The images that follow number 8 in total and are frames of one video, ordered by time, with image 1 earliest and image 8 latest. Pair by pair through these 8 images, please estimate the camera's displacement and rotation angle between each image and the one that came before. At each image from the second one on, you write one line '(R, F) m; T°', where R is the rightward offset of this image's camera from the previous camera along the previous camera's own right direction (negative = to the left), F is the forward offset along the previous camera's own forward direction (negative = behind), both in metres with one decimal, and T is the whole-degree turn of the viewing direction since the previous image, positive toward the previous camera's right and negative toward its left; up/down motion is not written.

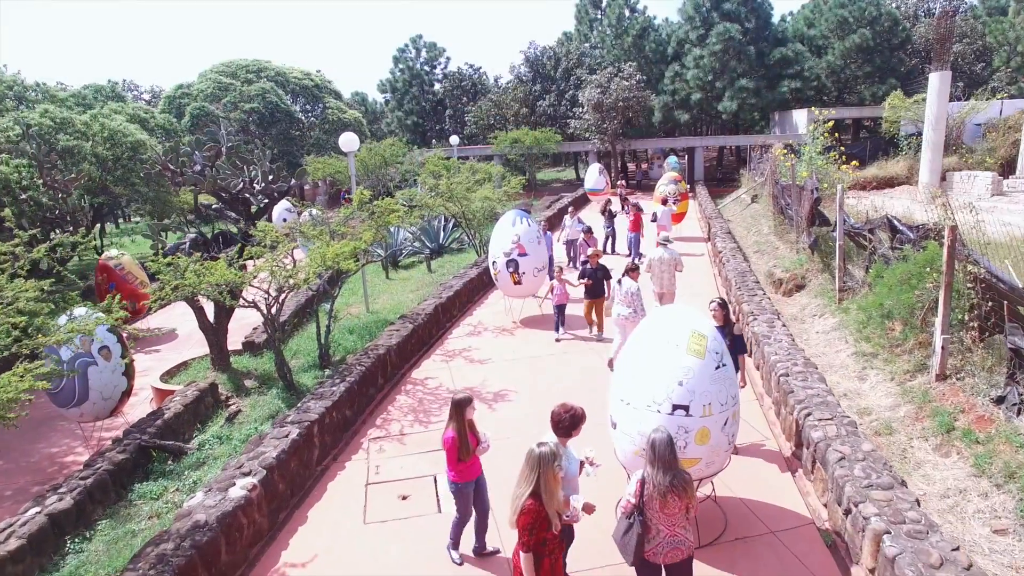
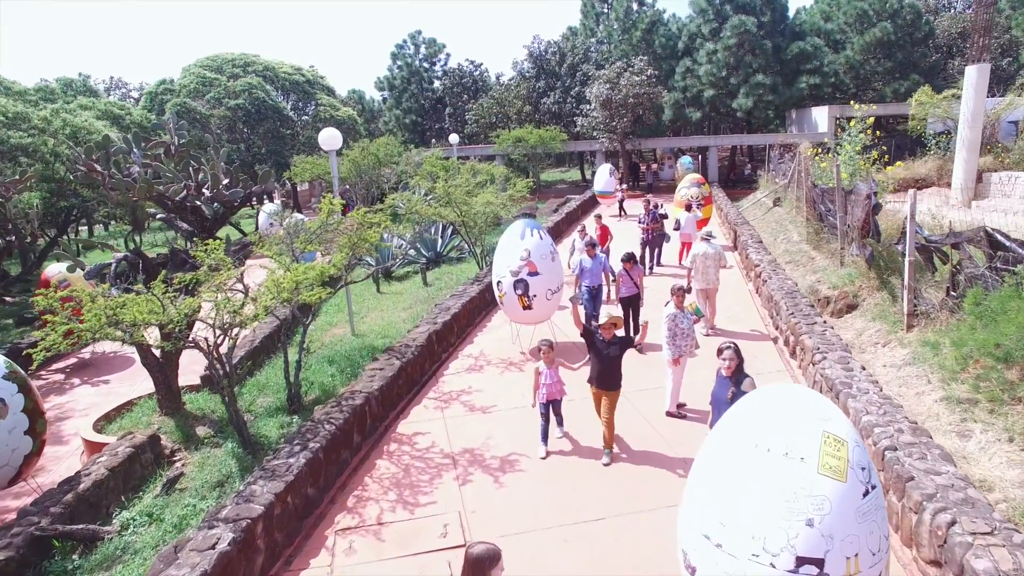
(-0.1, +1.5) m; 0°
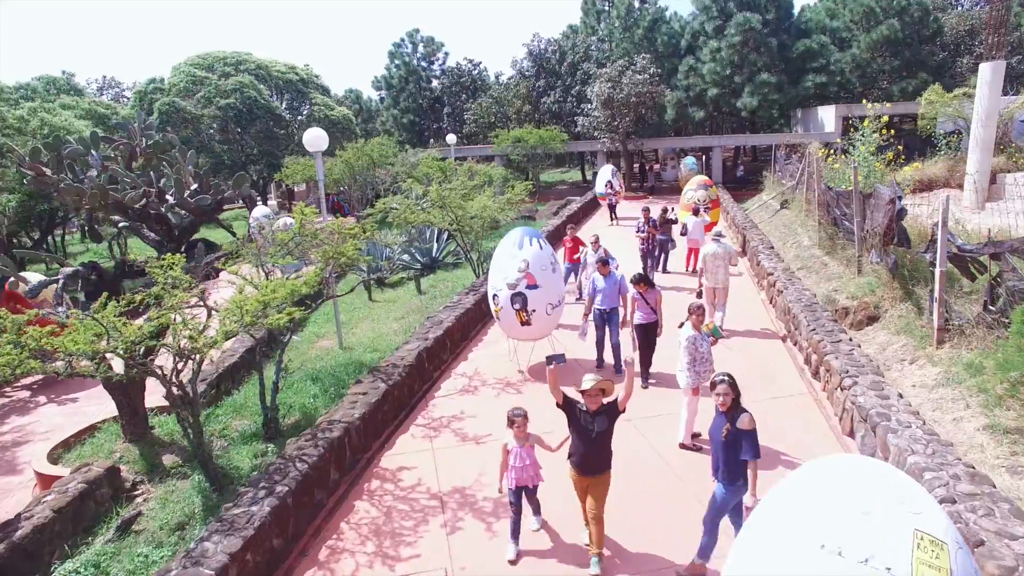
(0.0, +0.6) m; 0°
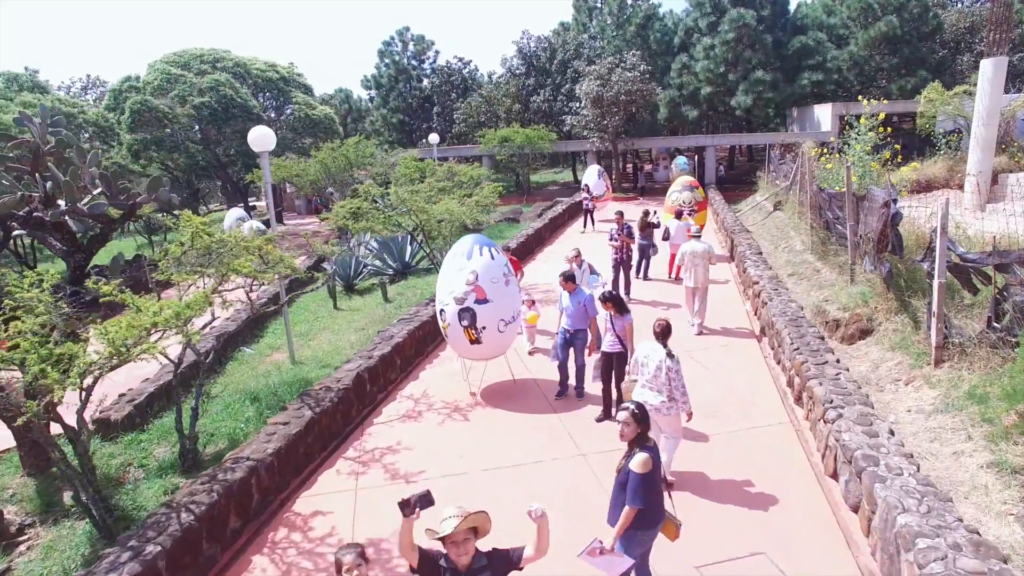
(+0.5, +0.7) m; 0°
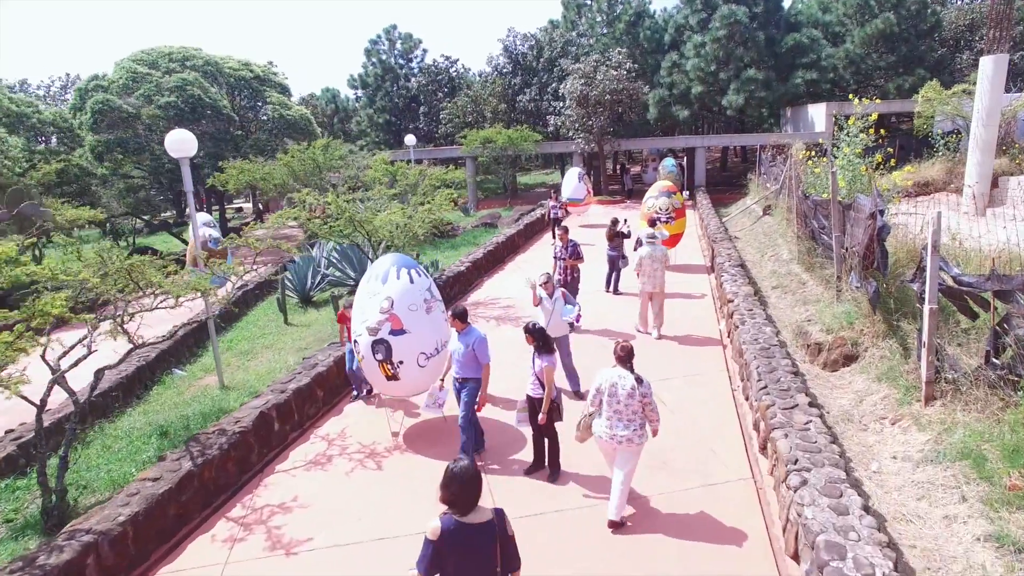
(+0.7, +0.9) m; 0°
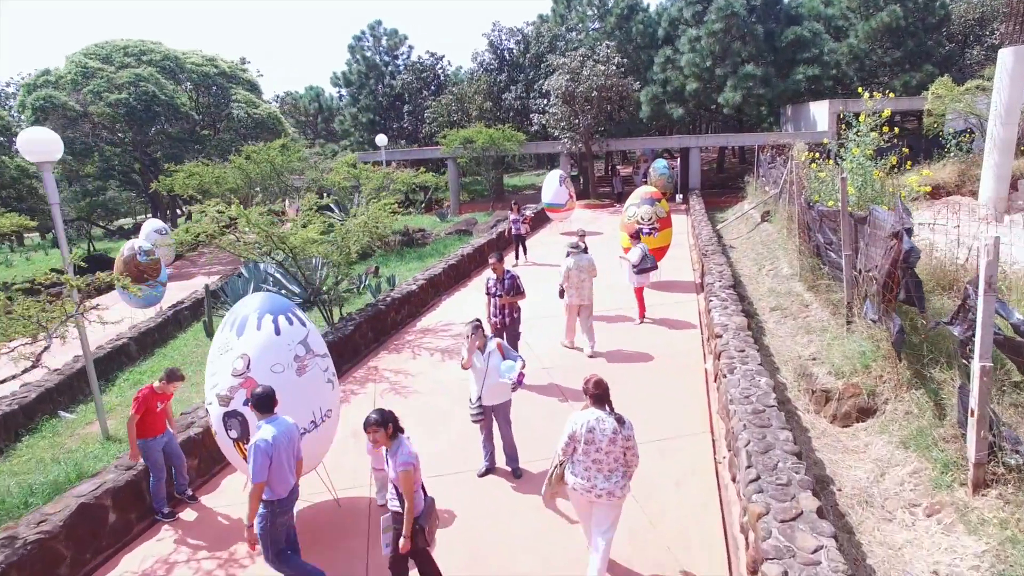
(+0.6, +1.5) m; 0°
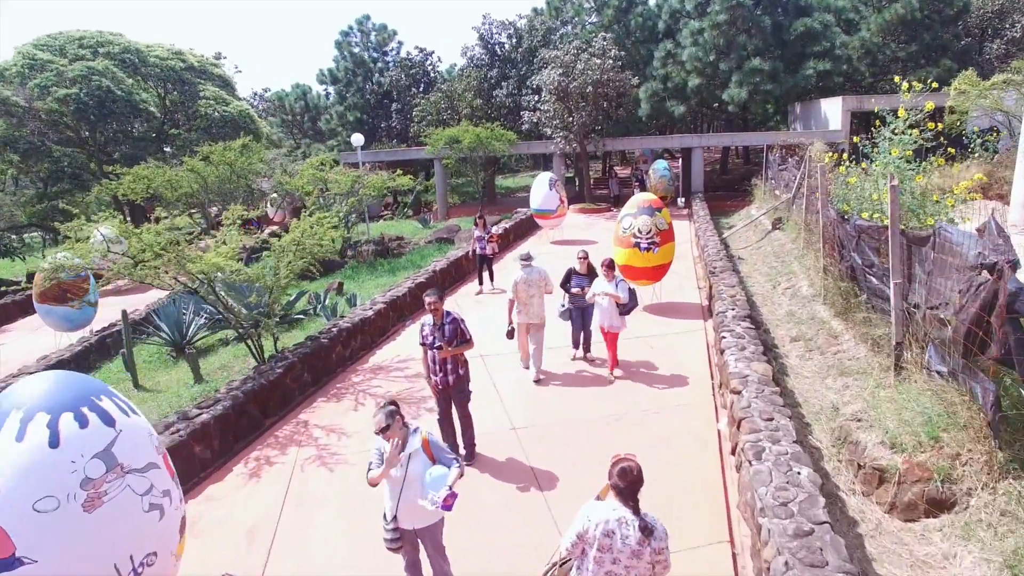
(+0.3, +1.5) m; 0°
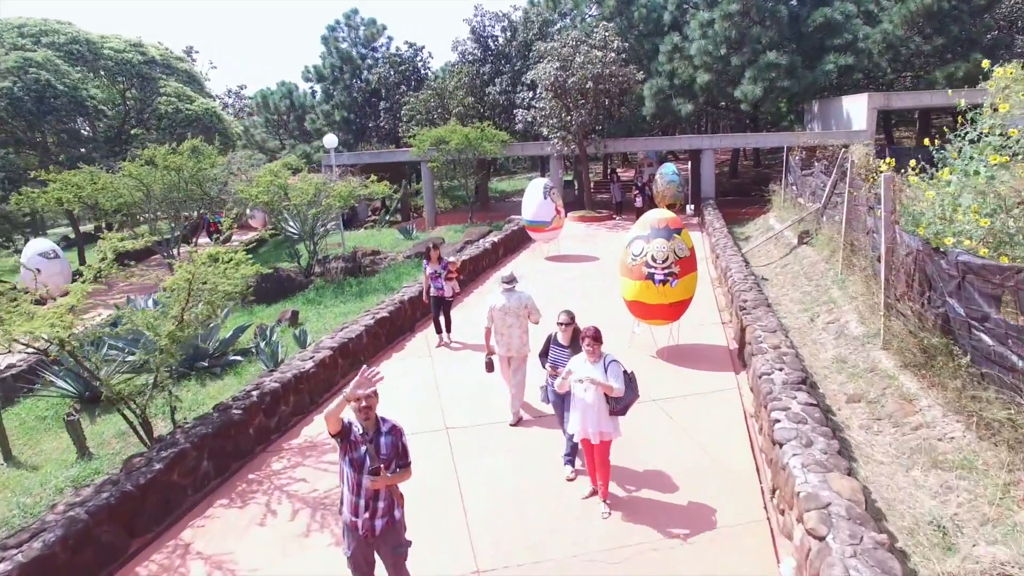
(+0.2, +1.9) m; 0°
